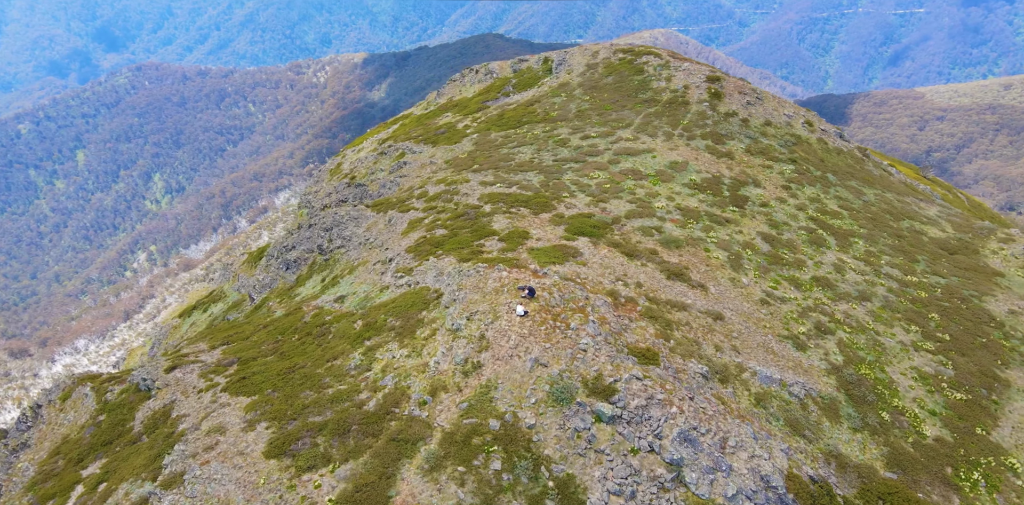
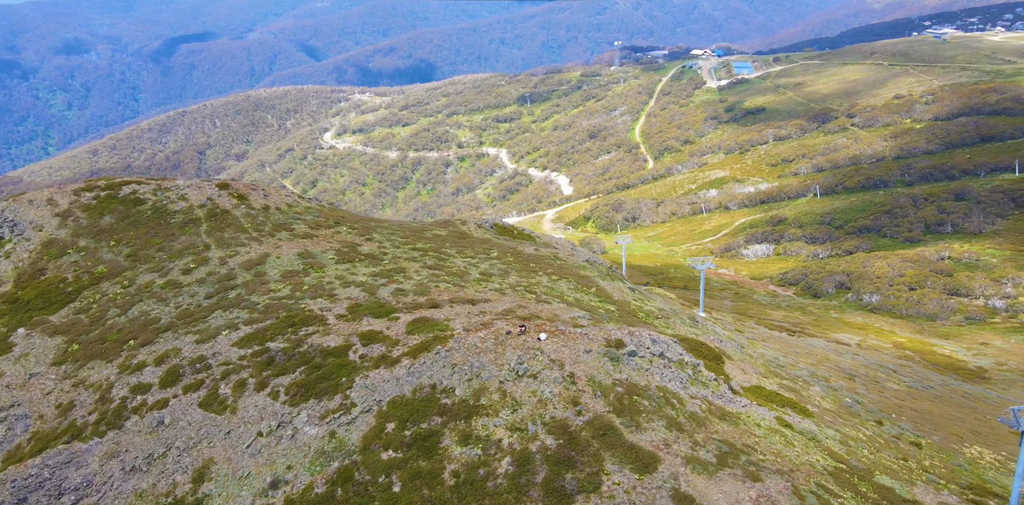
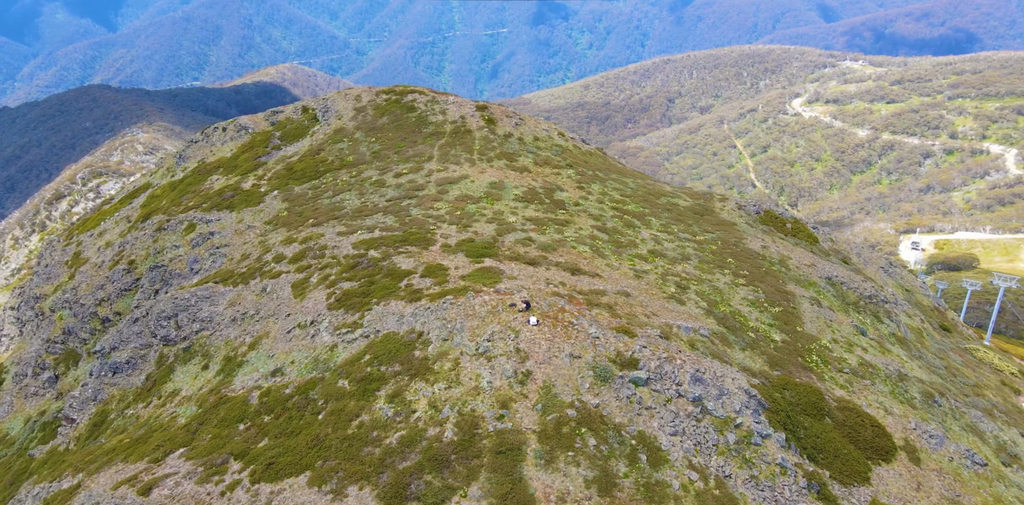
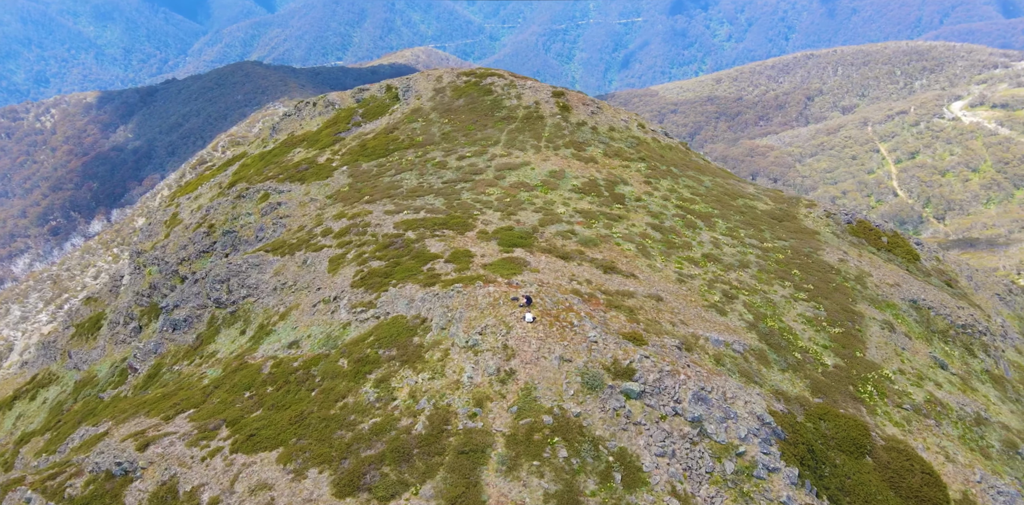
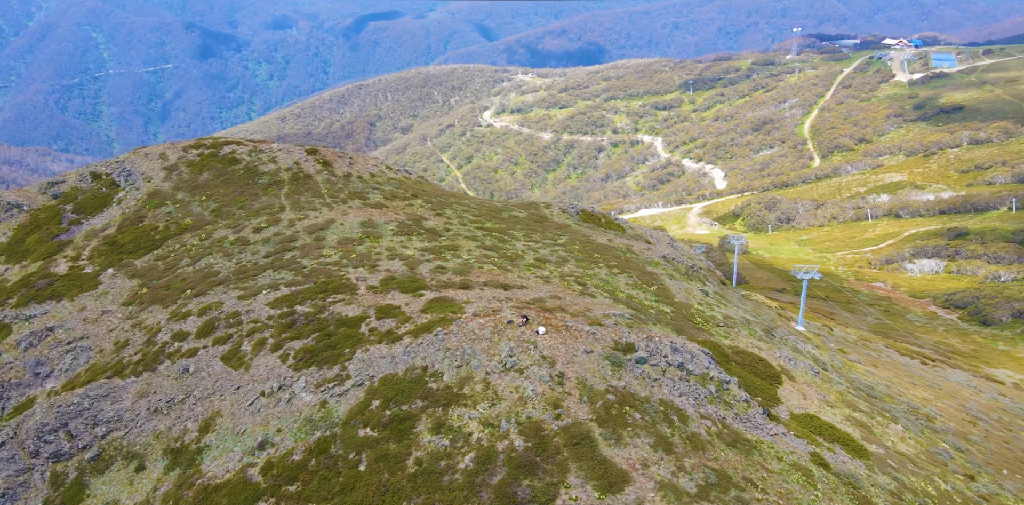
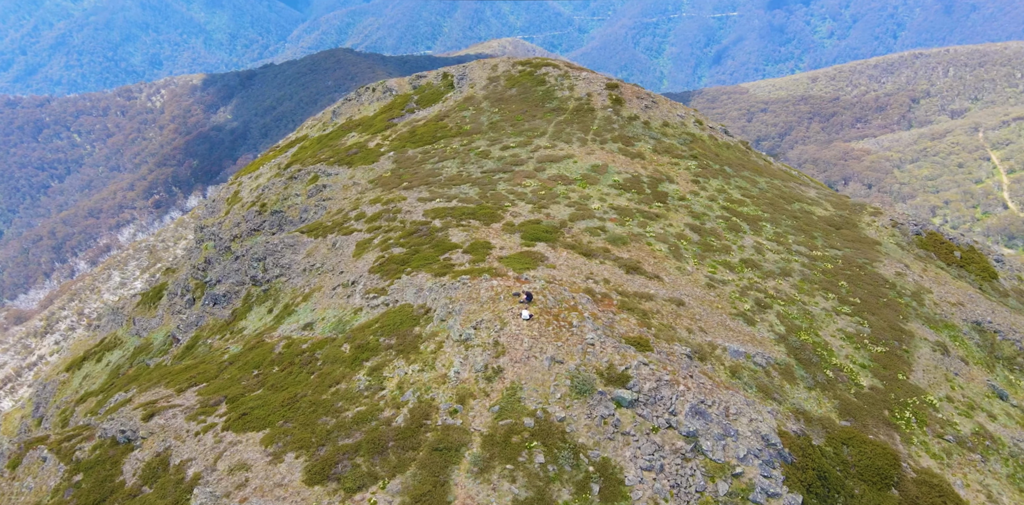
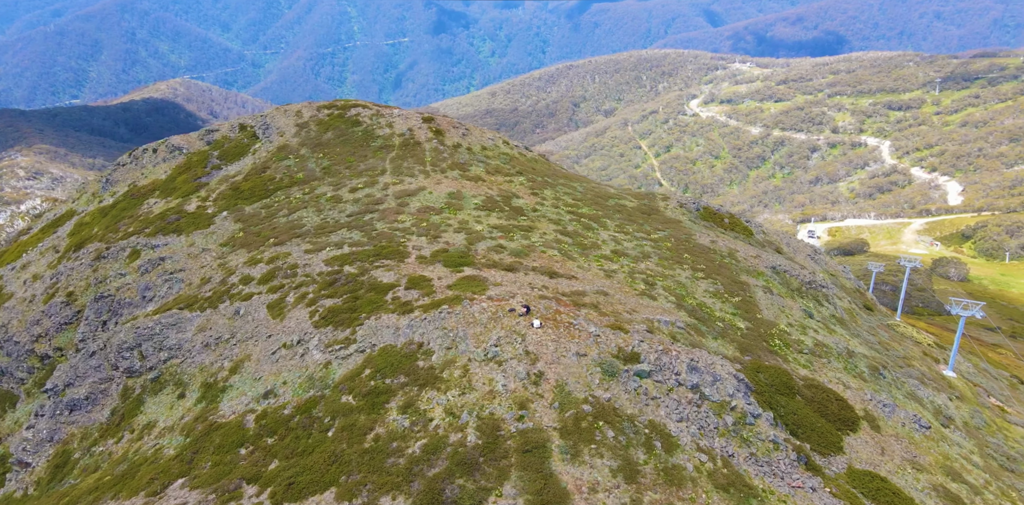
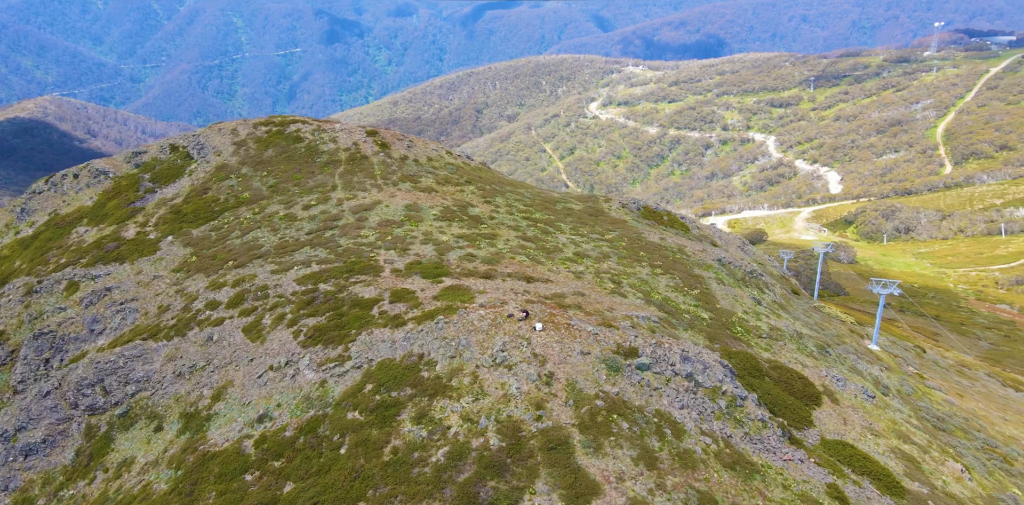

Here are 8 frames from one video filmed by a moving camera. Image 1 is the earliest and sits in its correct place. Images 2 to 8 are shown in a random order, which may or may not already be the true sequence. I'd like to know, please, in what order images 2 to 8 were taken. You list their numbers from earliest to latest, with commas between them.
6, 4, 3, 7, 8, 5, 2
